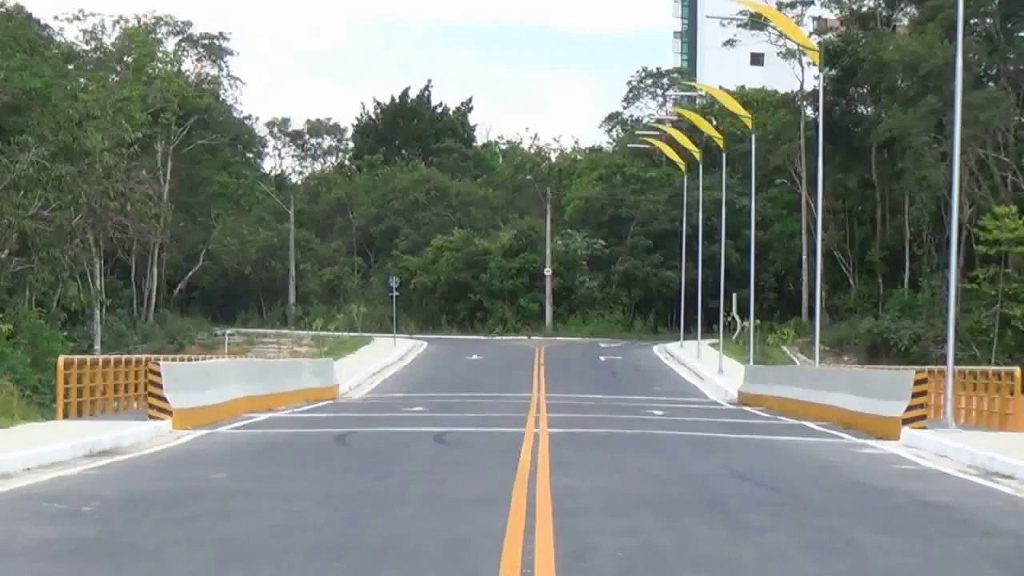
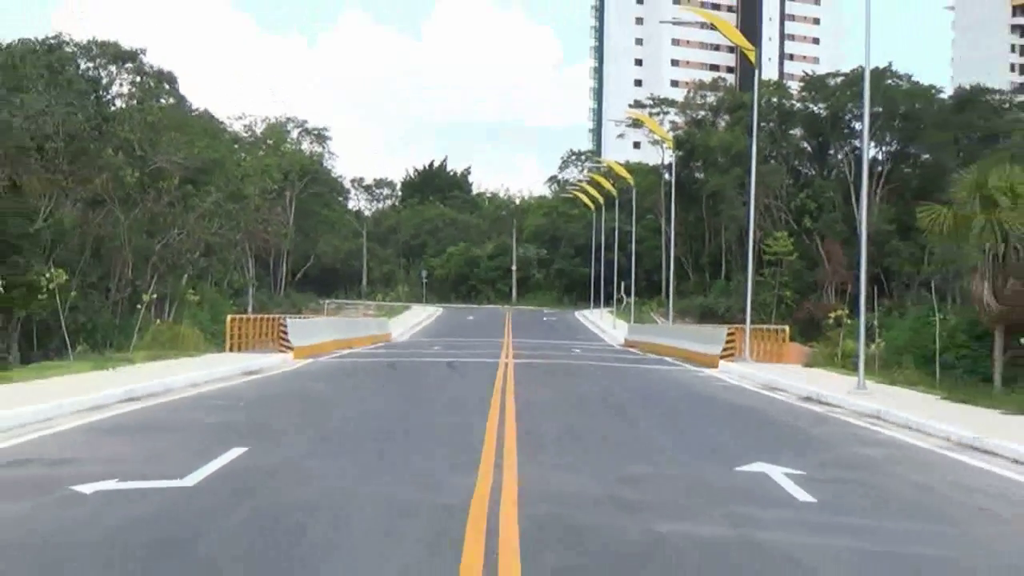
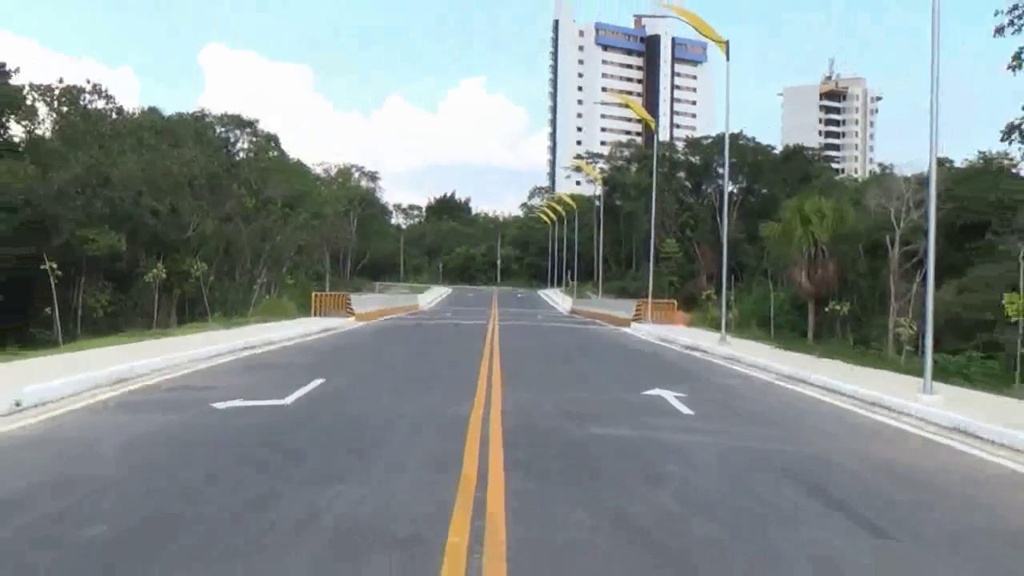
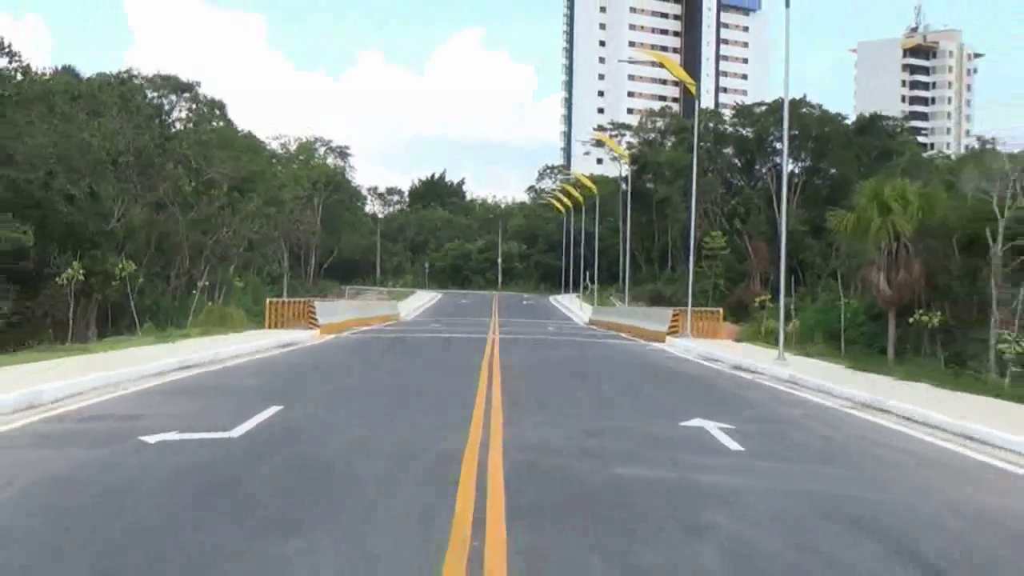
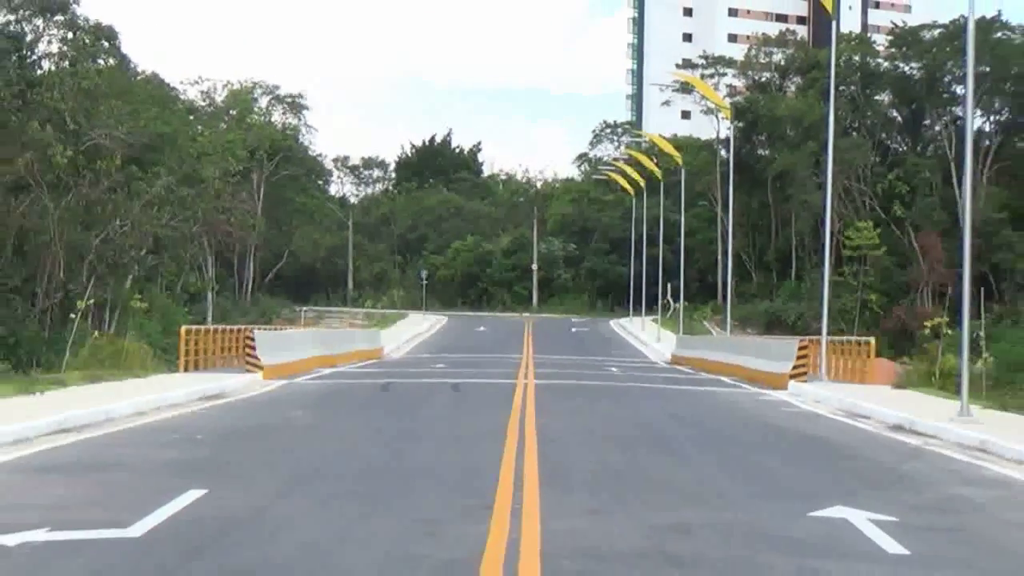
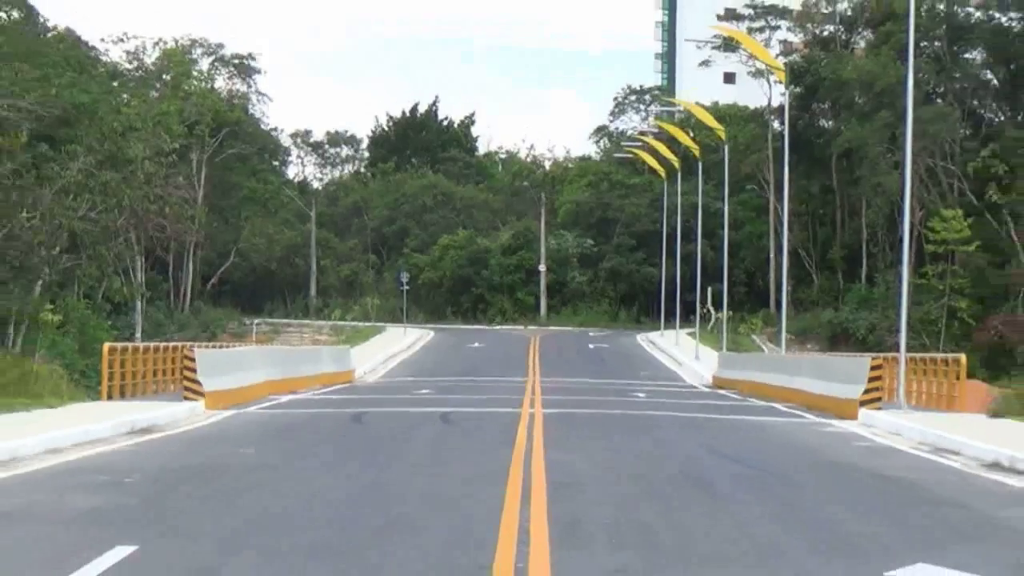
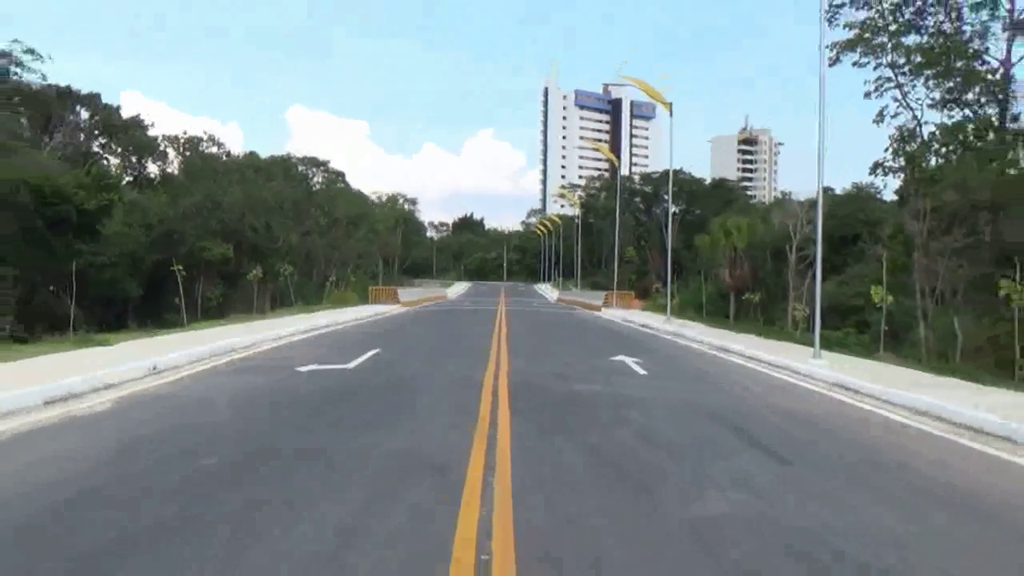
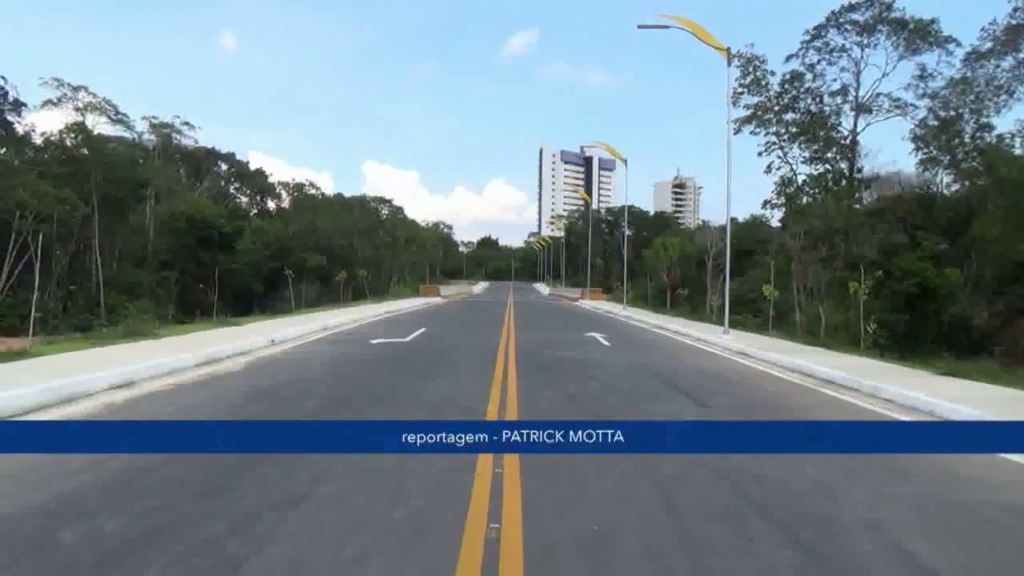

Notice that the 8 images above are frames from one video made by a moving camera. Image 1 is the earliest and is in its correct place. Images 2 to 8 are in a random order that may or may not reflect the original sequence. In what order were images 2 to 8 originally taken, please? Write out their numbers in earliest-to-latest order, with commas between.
6, 5, 2, 4, 3, 7, 8
